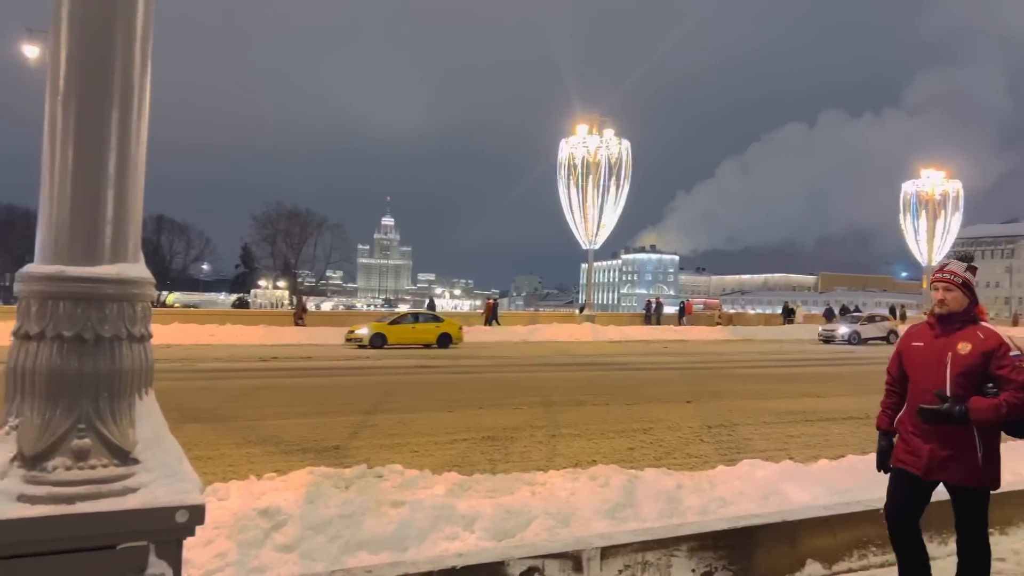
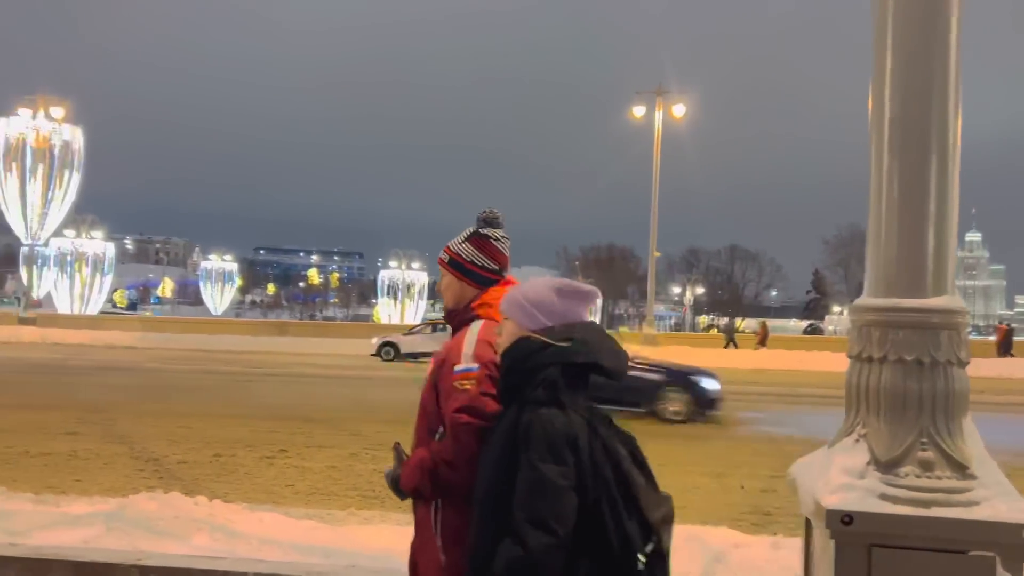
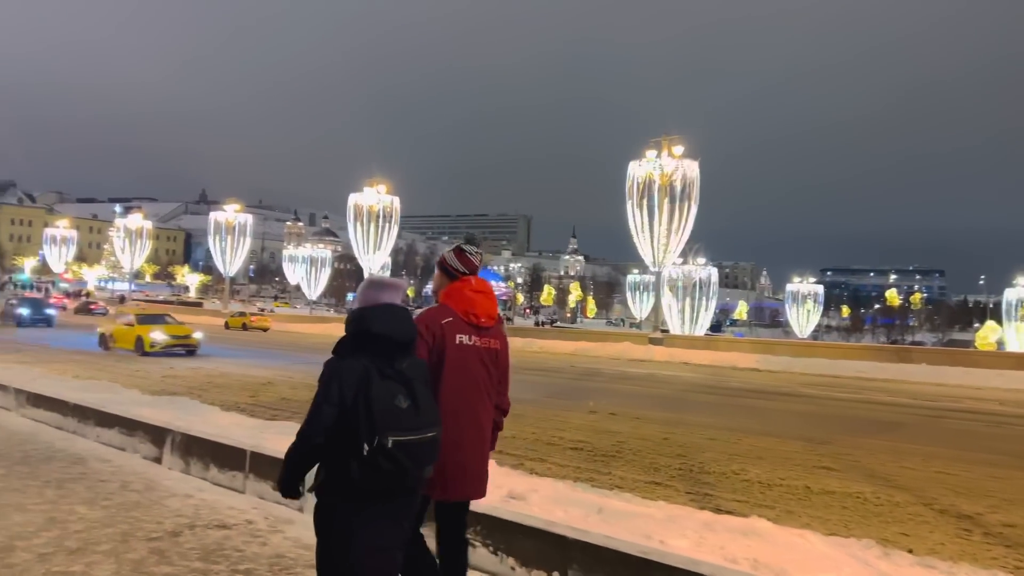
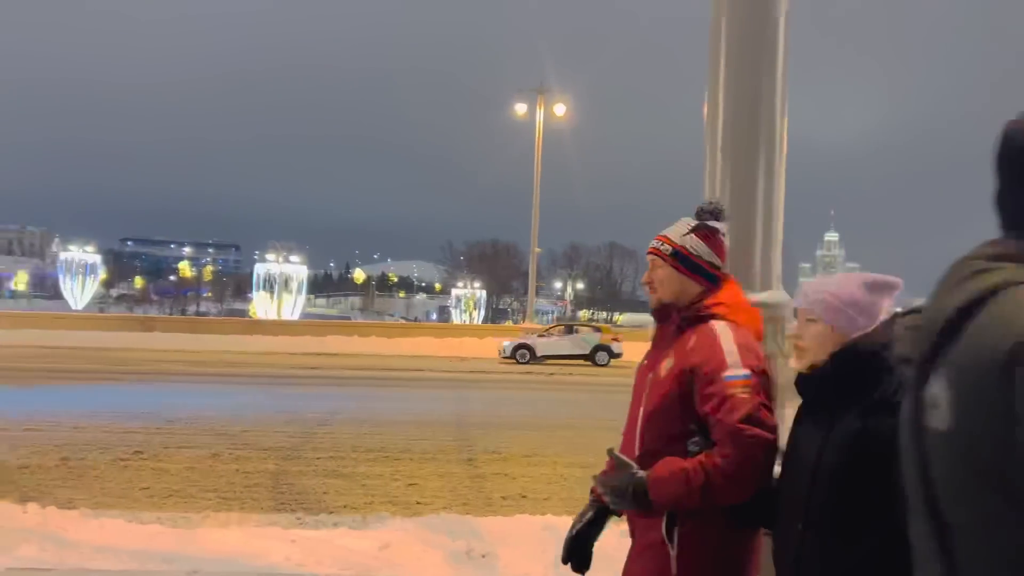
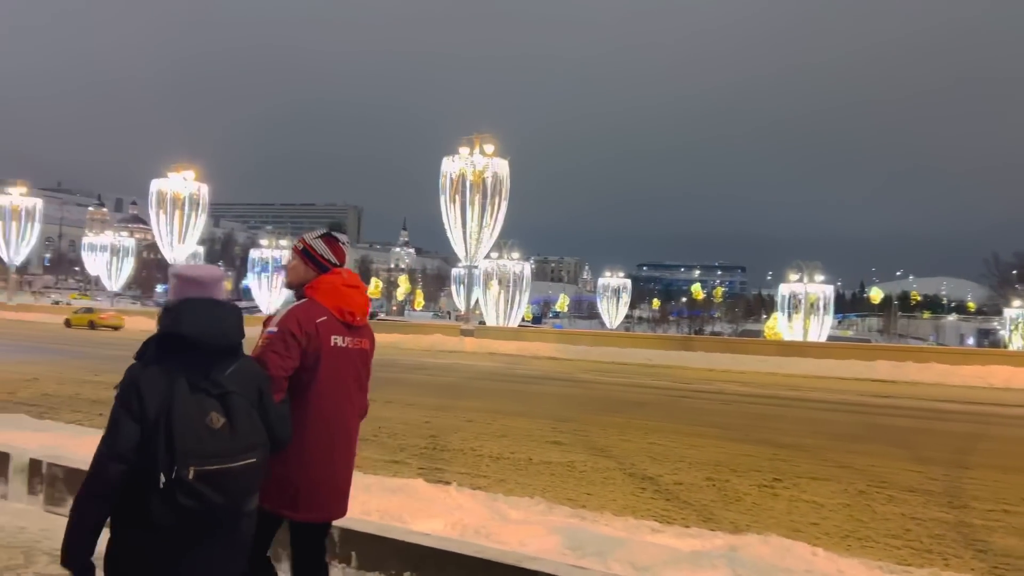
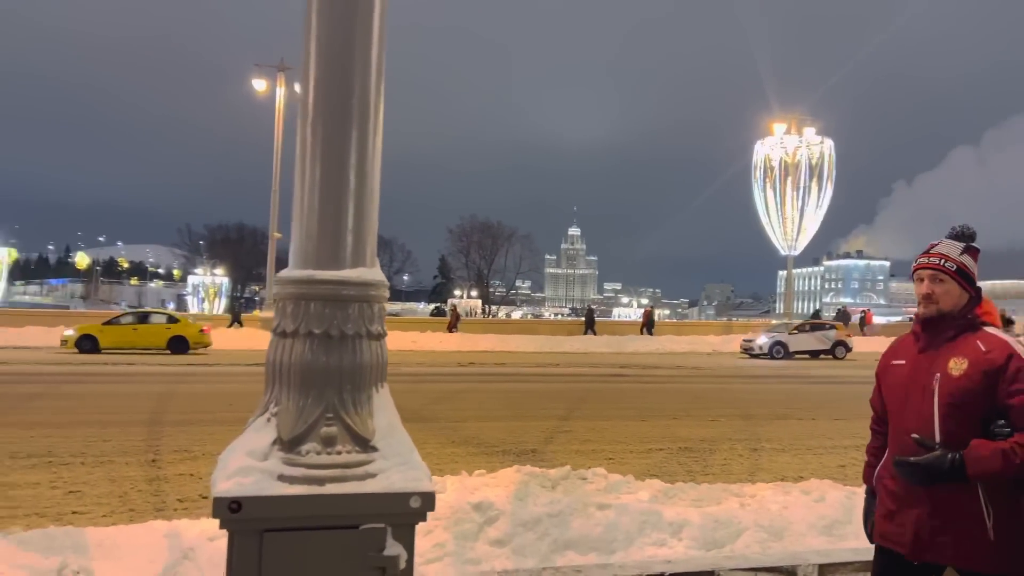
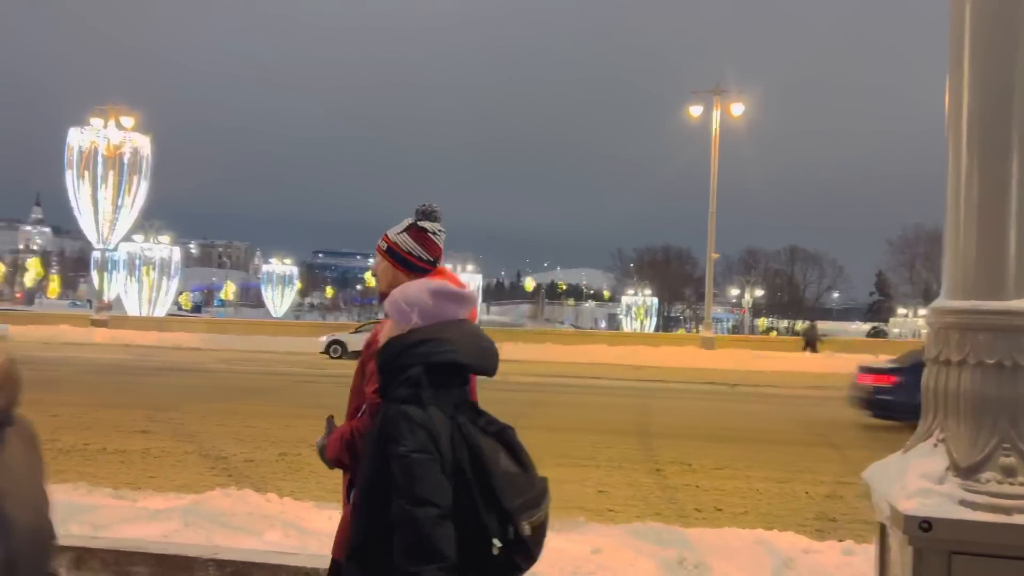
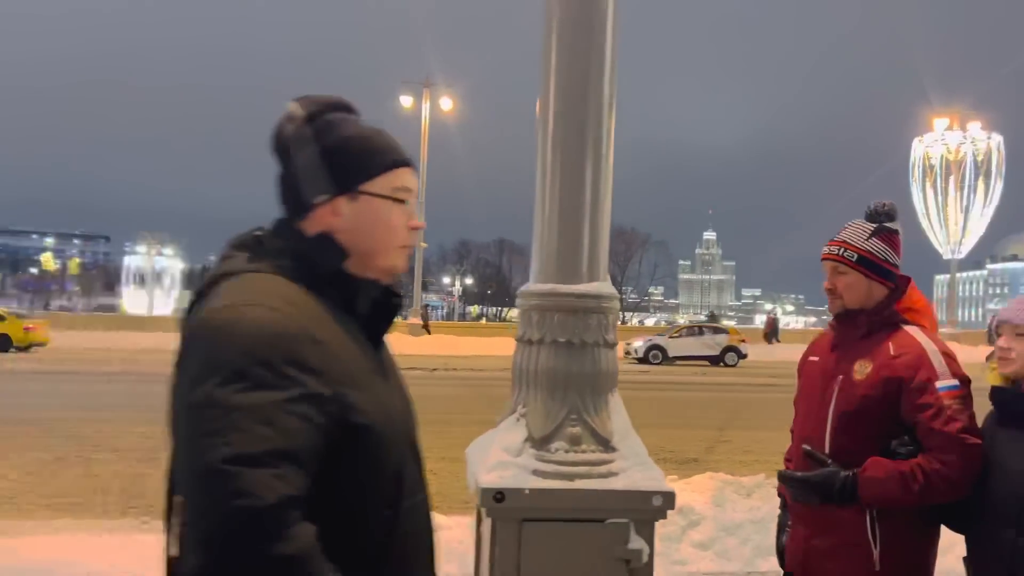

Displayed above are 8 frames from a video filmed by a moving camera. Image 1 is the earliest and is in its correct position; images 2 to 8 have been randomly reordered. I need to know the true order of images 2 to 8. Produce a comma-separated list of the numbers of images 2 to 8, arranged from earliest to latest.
6, 8, 4, 2, 7, 5, 3
